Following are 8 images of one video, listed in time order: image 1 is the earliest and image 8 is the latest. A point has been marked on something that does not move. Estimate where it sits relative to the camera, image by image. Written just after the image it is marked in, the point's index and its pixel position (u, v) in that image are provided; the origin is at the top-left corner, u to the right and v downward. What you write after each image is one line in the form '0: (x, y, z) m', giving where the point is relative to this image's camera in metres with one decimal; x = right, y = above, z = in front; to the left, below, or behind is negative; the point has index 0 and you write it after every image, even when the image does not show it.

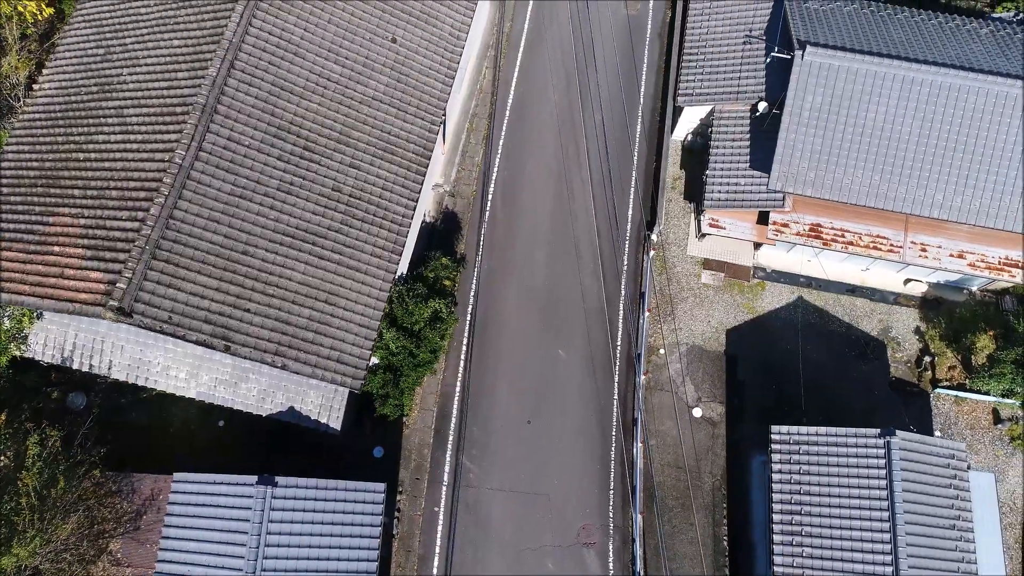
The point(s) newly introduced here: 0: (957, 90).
0: (+29.9, +13.2, +16.6) m
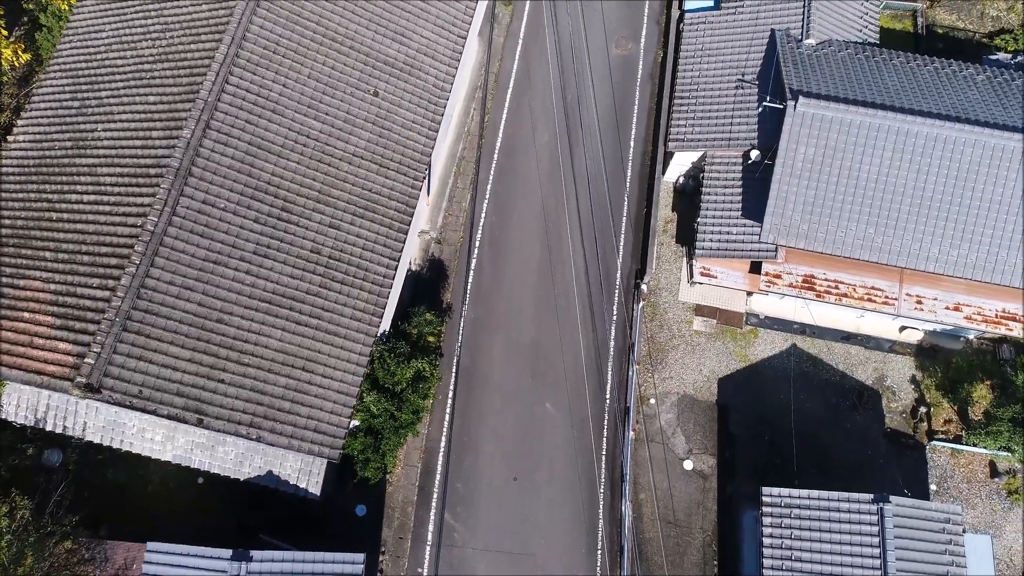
0: (+29.0, +9.5, +16.2) m
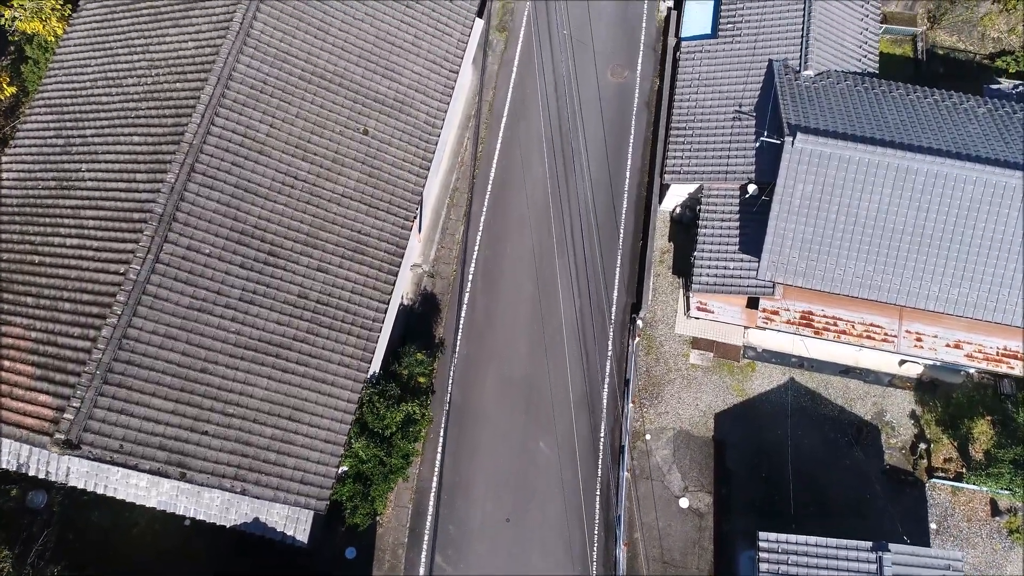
0: (+28.5, +6.9, +15.9) m
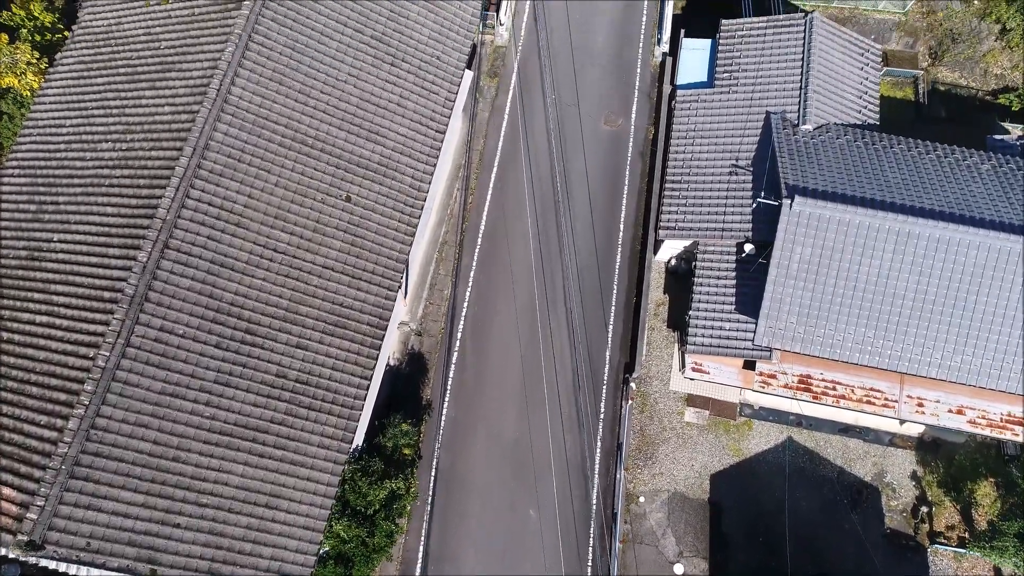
0: (+27.8, +2.7, +15.4) m
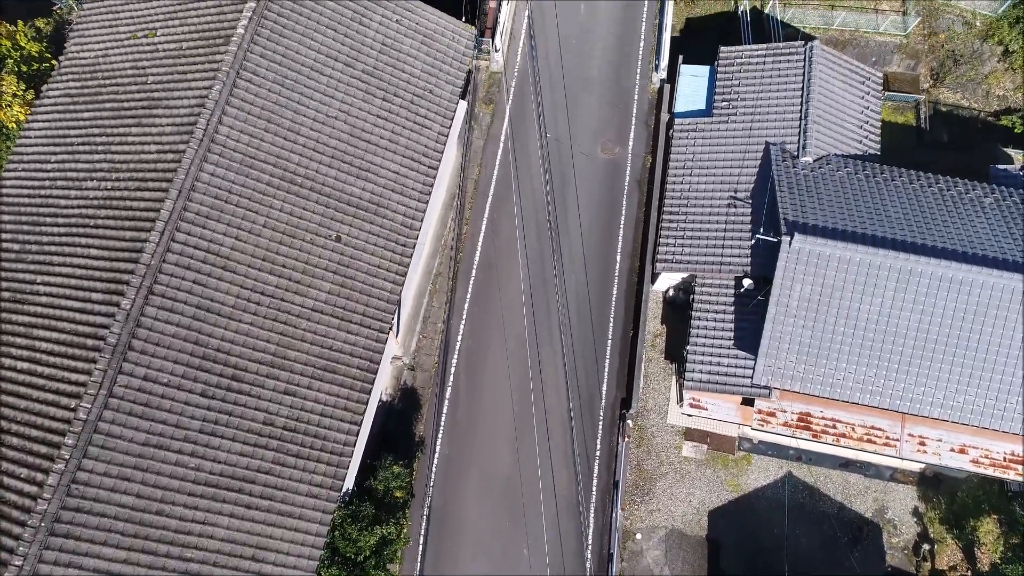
0: (+27.4, +0.2, +15.1) m
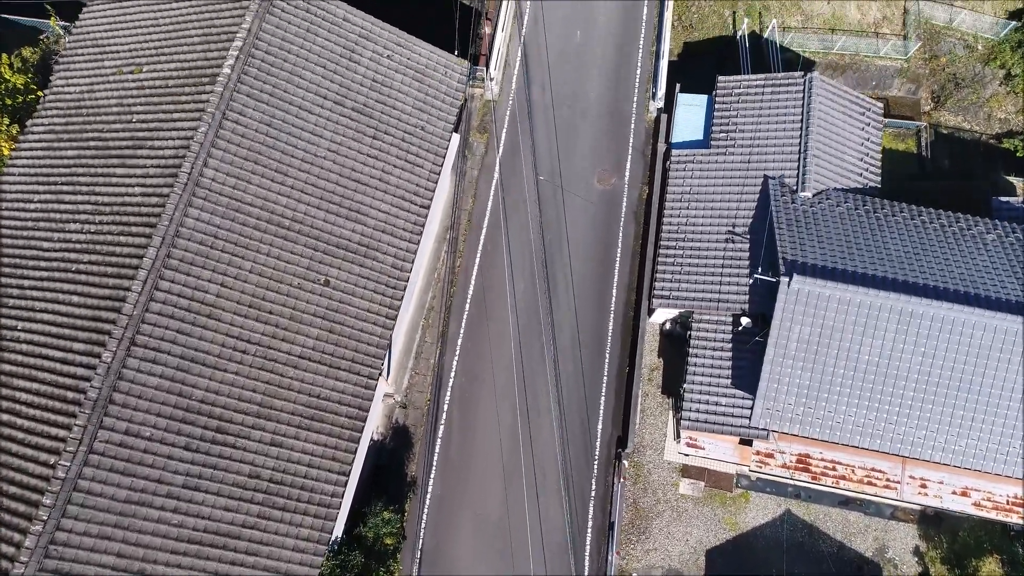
0: (+27.0, -2.3, +14.8) m
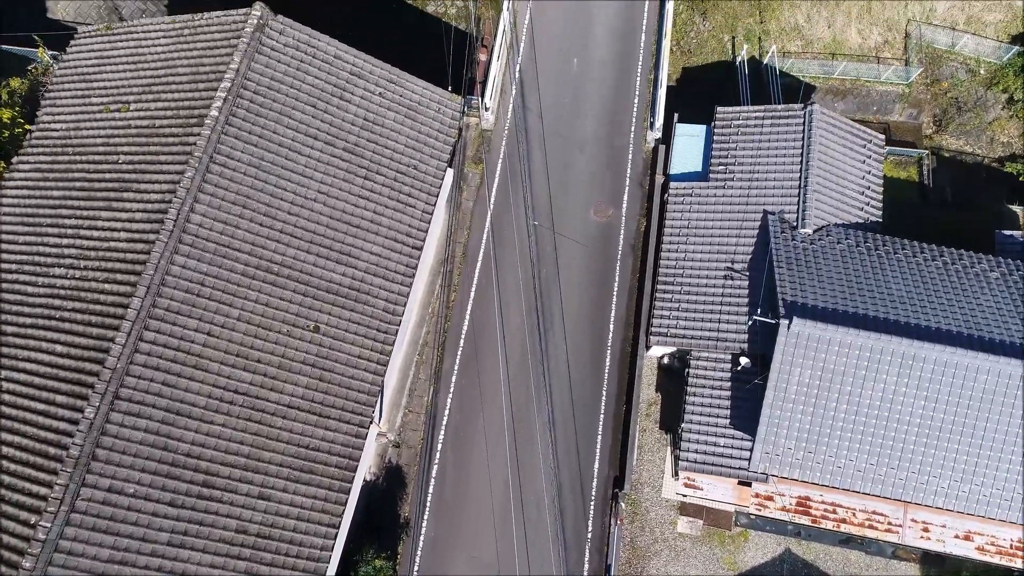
0: (+26.7, -4.9, +14.5) m
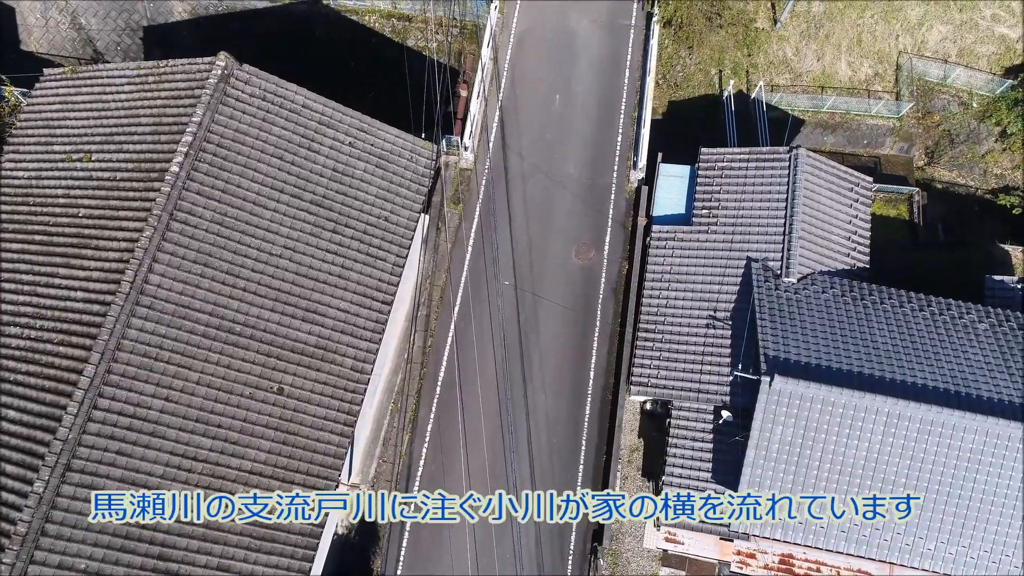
0: (+25.1, -8.2, +14.1) m
